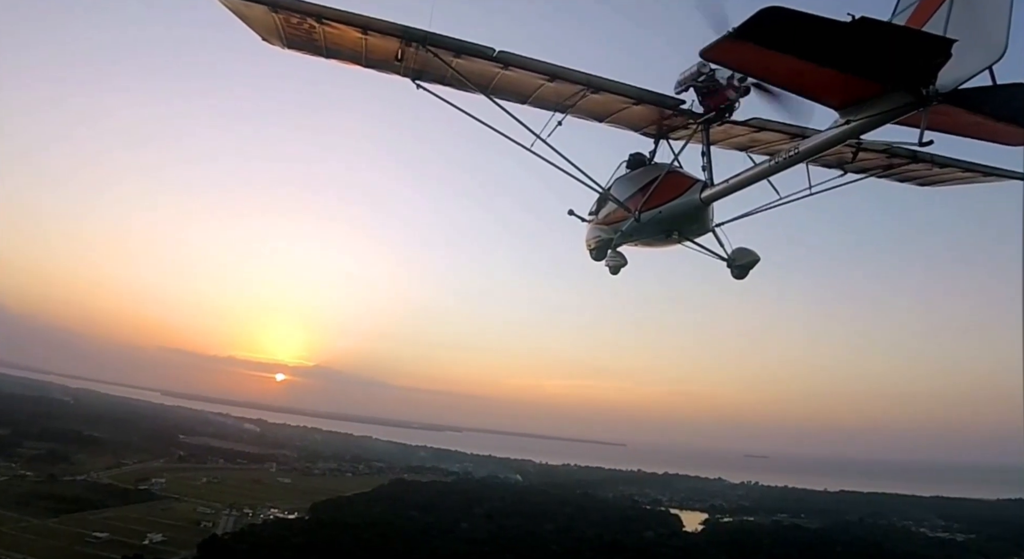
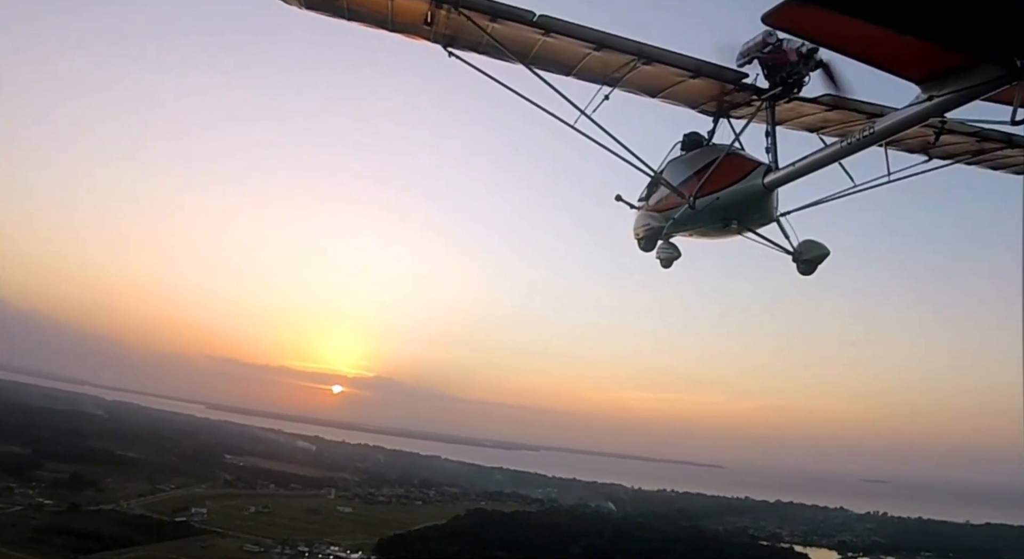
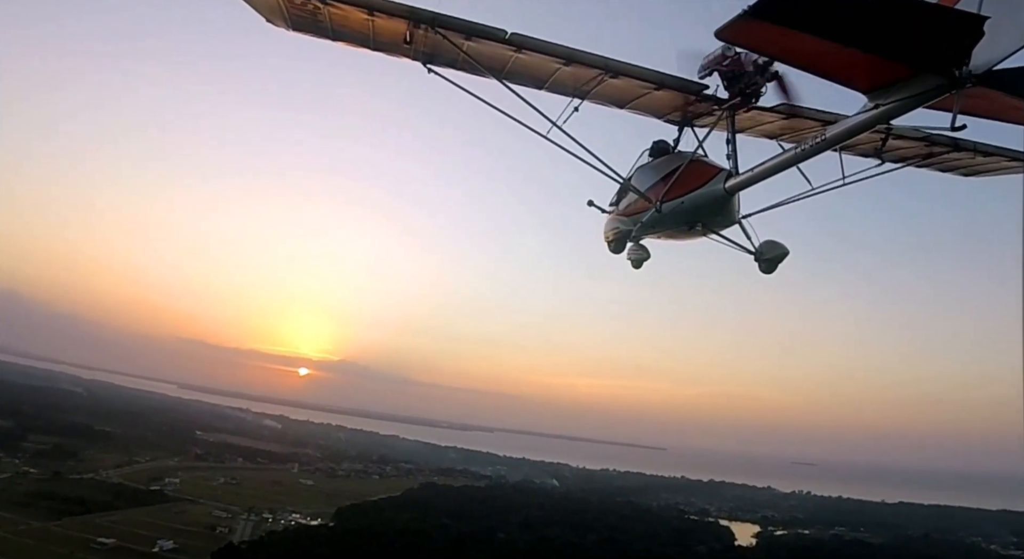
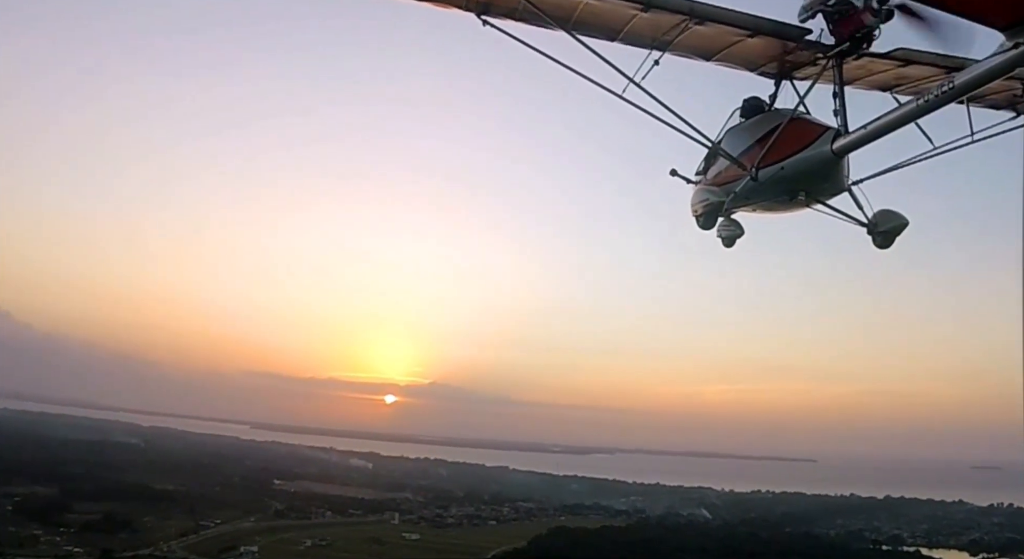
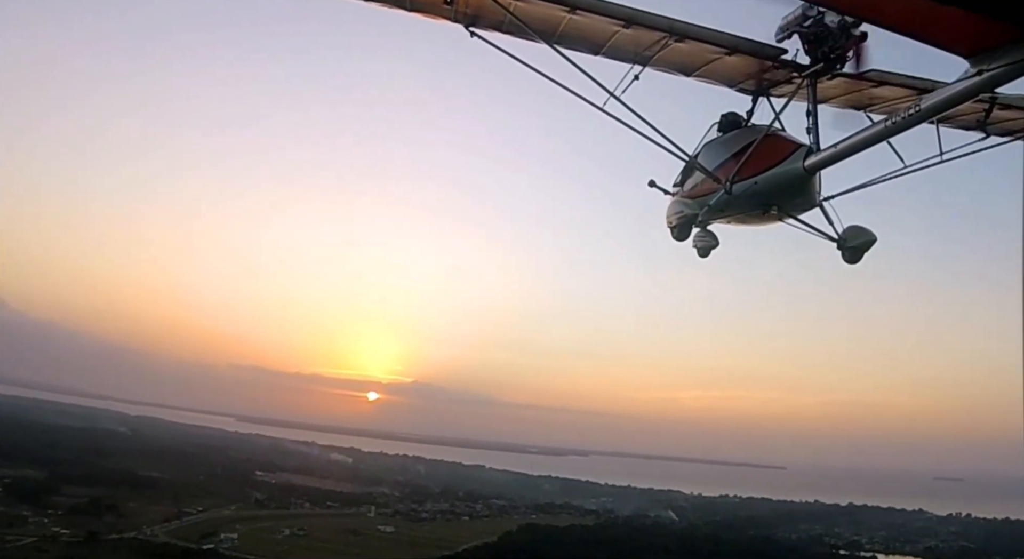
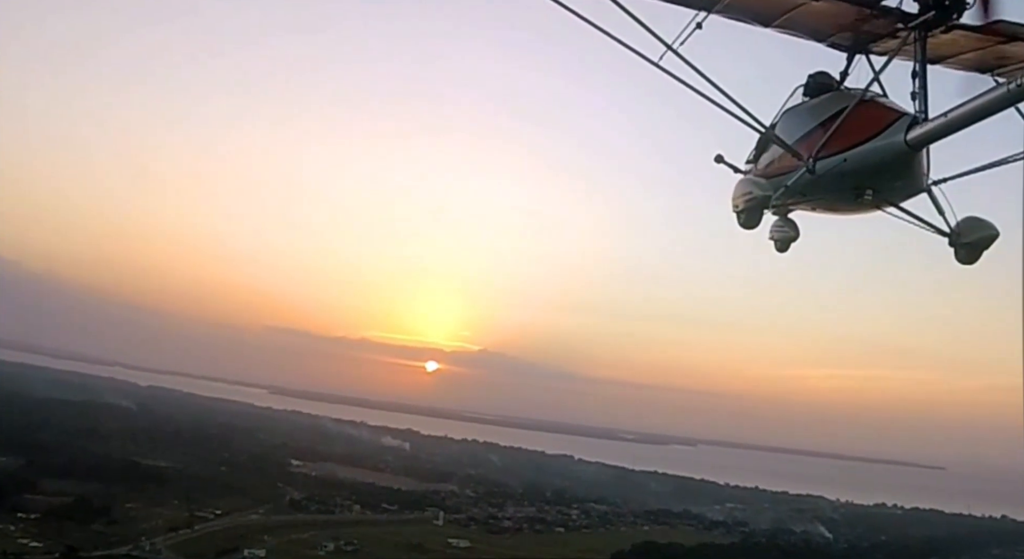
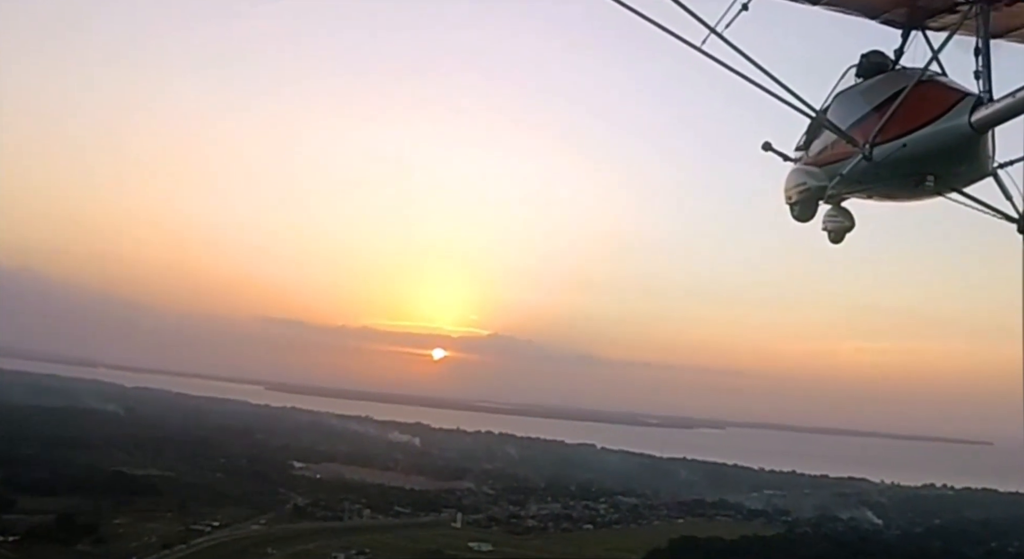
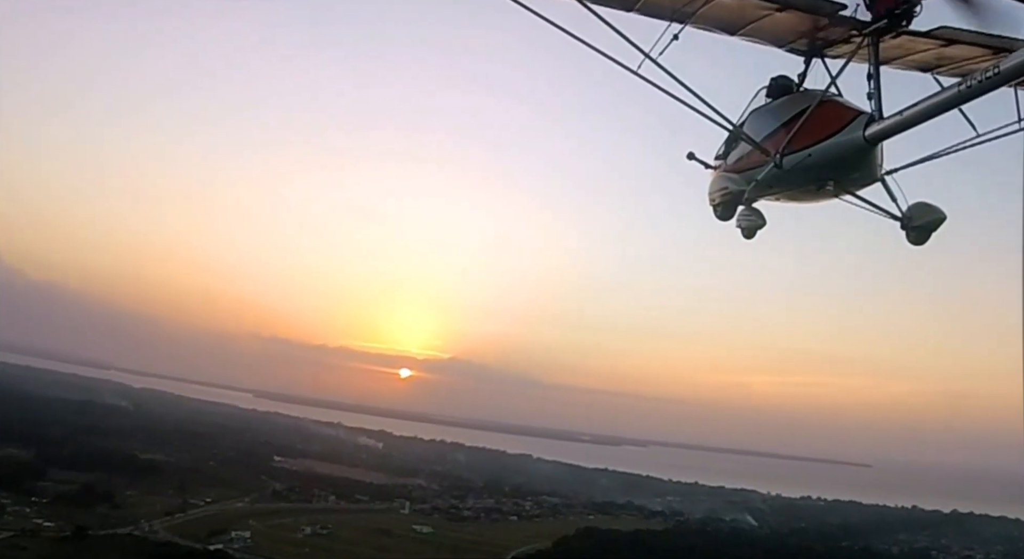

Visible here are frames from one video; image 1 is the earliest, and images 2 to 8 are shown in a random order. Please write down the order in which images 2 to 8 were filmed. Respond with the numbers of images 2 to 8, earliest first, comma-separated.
3, 2, 5, 4, 8, 6, 7
